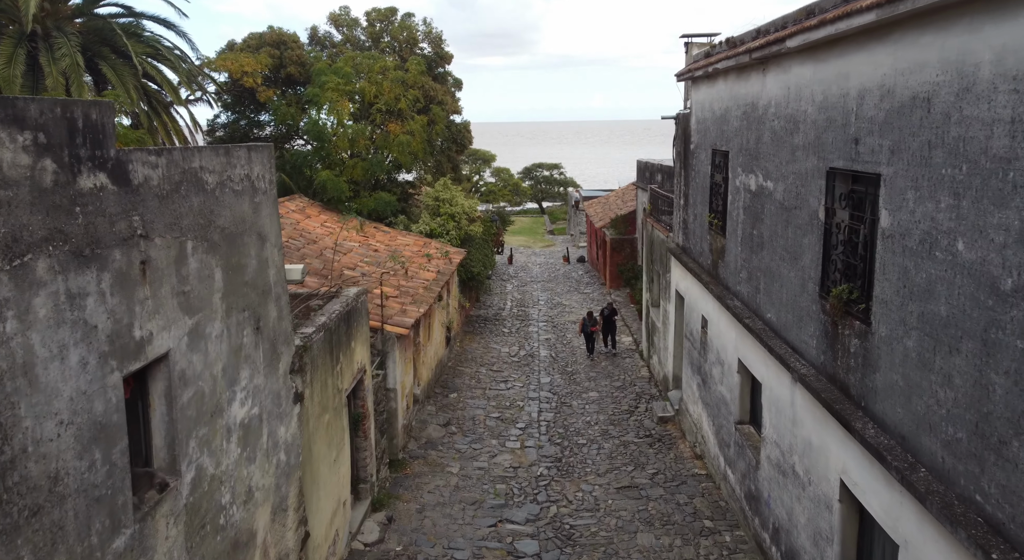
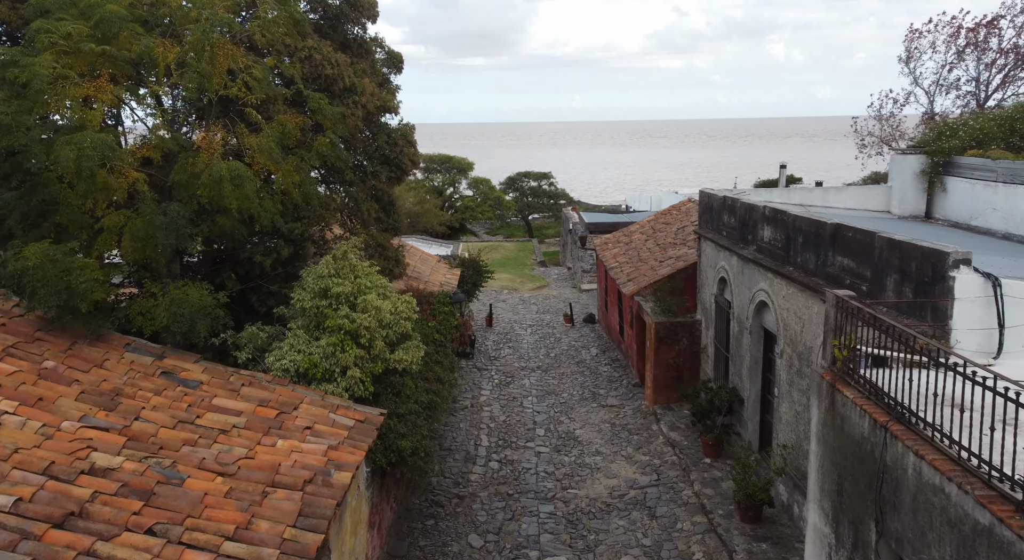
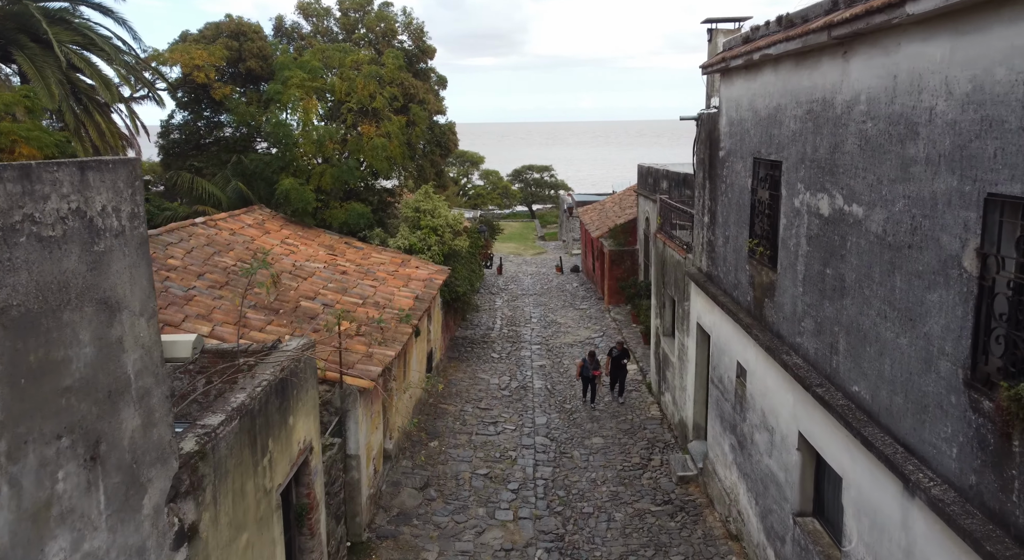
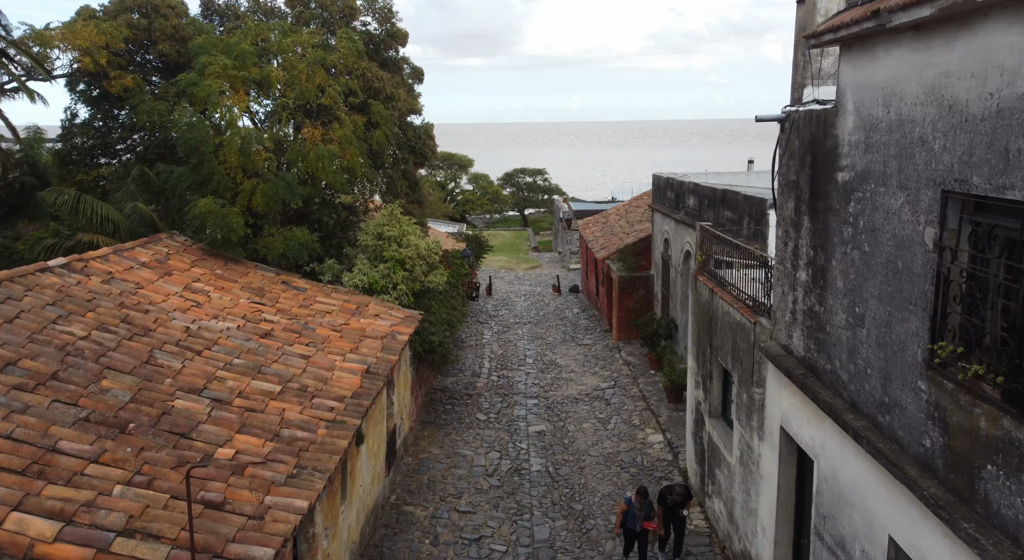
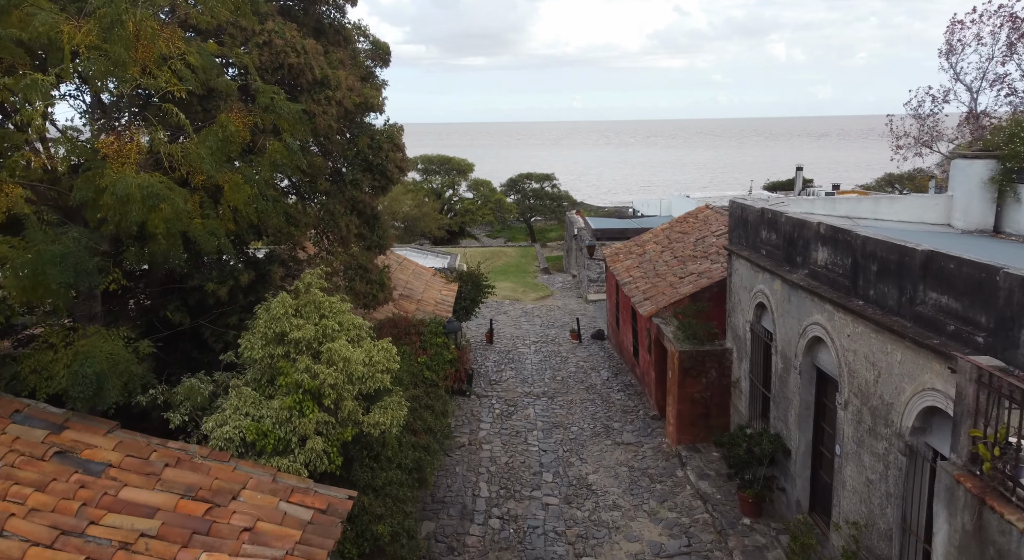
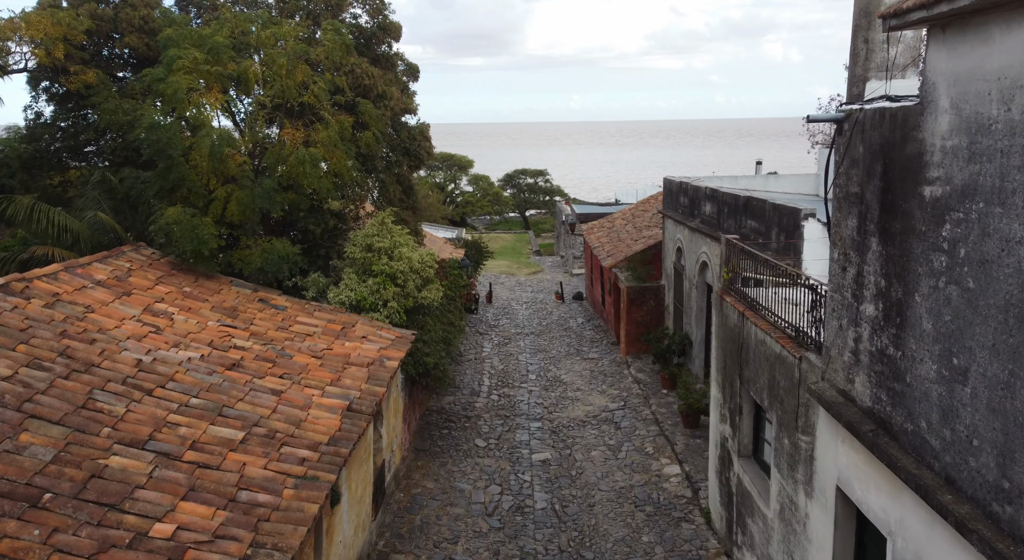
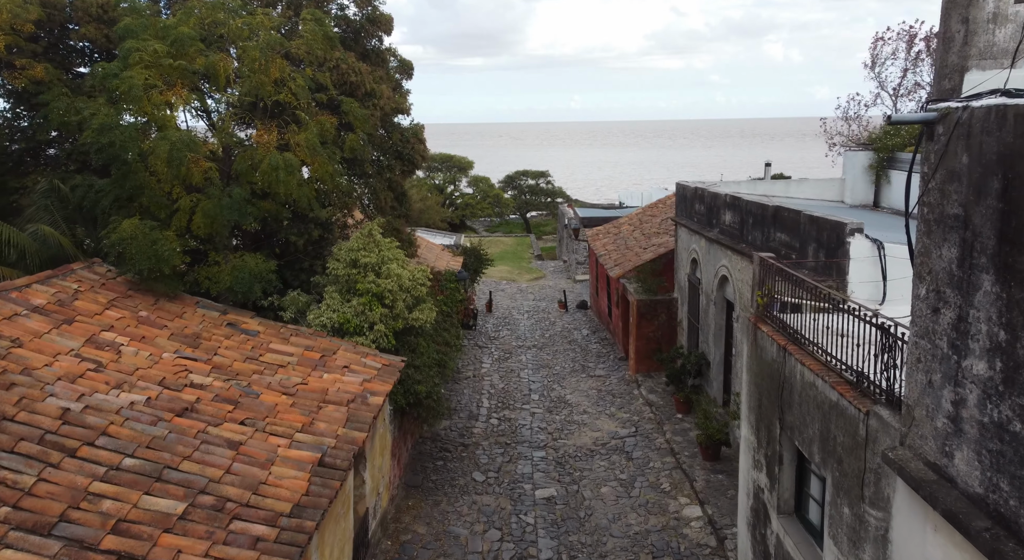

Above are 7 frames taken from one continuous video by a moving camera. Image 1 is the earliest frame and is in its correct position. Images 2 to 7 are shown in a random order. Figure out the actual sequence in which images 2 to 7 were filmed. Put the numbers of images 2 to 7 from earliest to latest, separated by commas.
3, 4, 6, 7, 2, 5
